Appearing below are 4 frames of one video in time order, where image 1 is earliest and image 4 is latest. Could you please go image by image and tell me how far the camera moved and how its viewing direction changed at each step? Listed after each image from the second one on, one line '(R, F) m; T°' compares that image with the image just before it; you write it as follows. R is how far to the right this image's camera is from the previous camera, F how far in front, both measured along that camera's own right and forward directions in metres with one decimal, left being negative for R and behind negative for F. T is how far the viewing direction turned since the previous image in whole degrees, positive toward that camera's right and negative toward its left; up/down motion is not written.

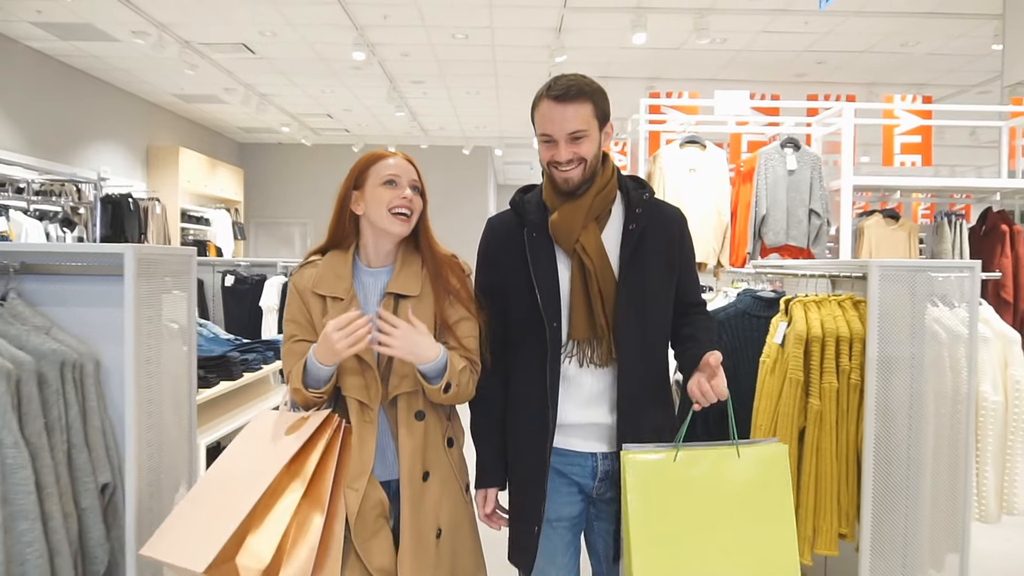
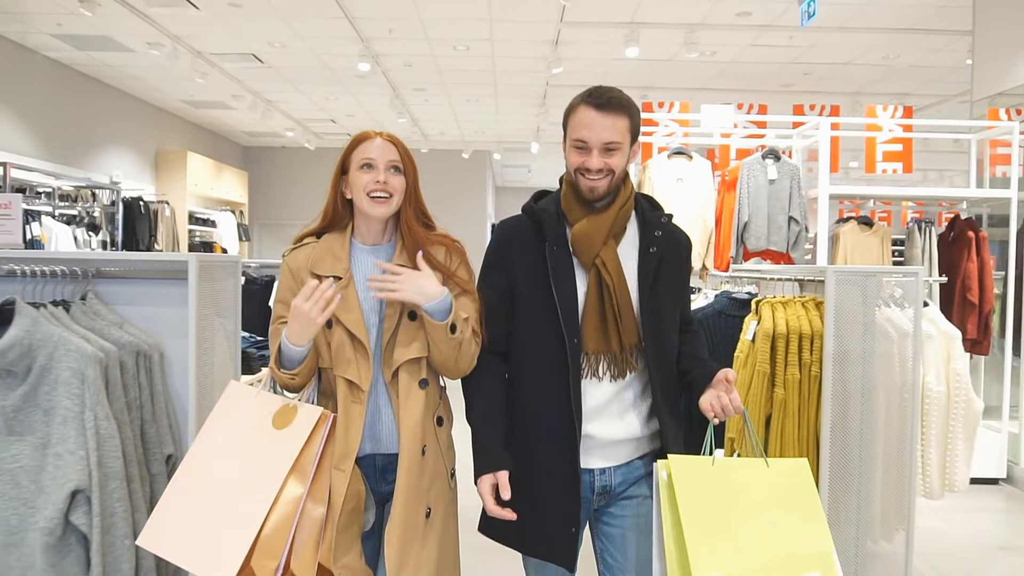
(0.0, -0.3) m; 0°
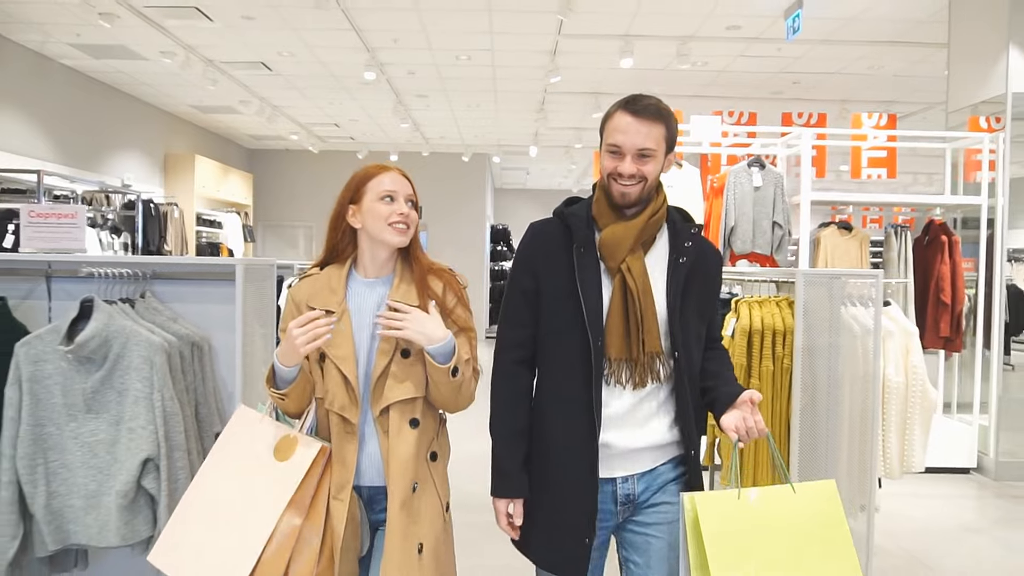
(0.0, -0.3) m; 0°
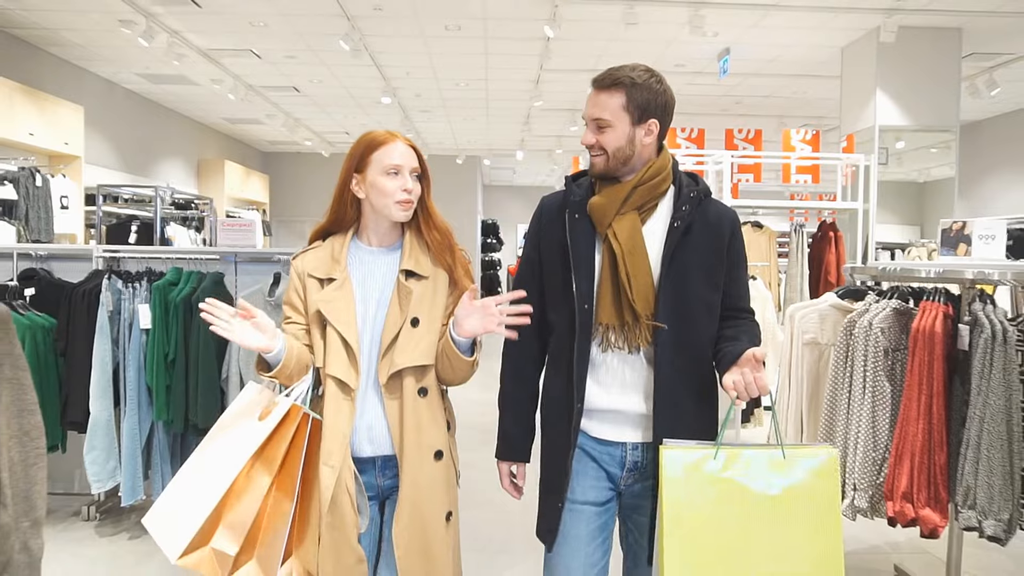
(-0.1, -1.6) m; +1°
